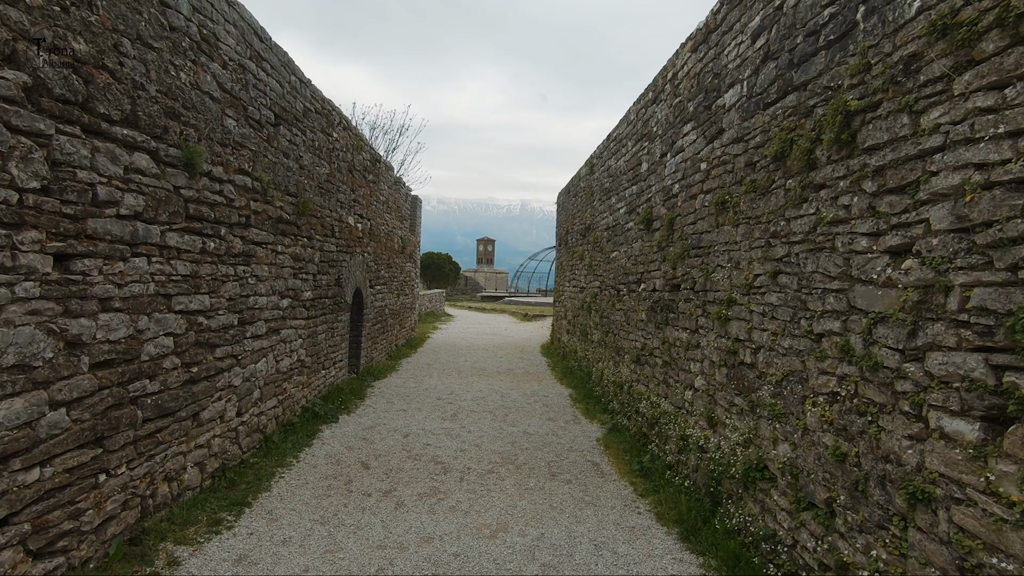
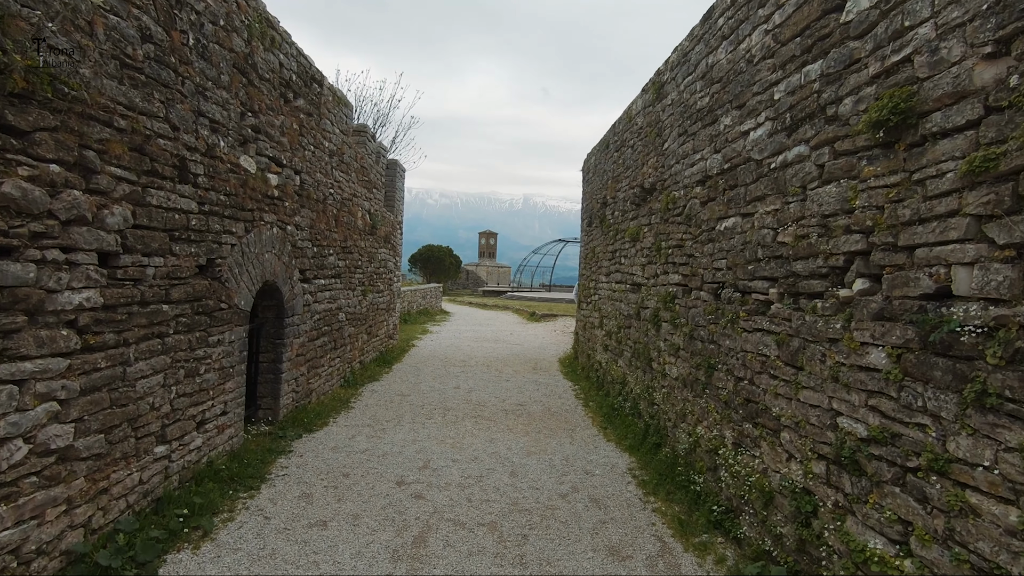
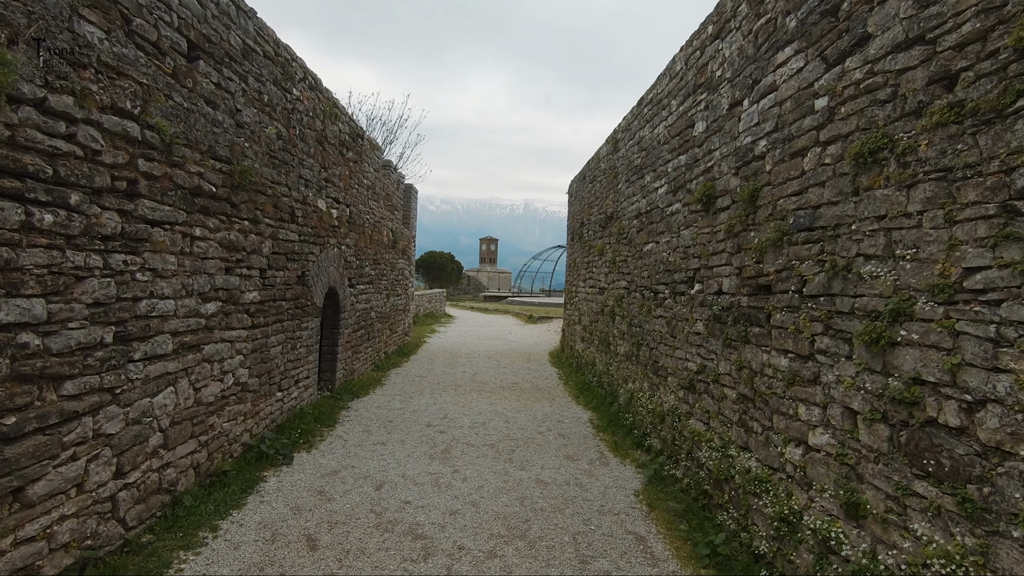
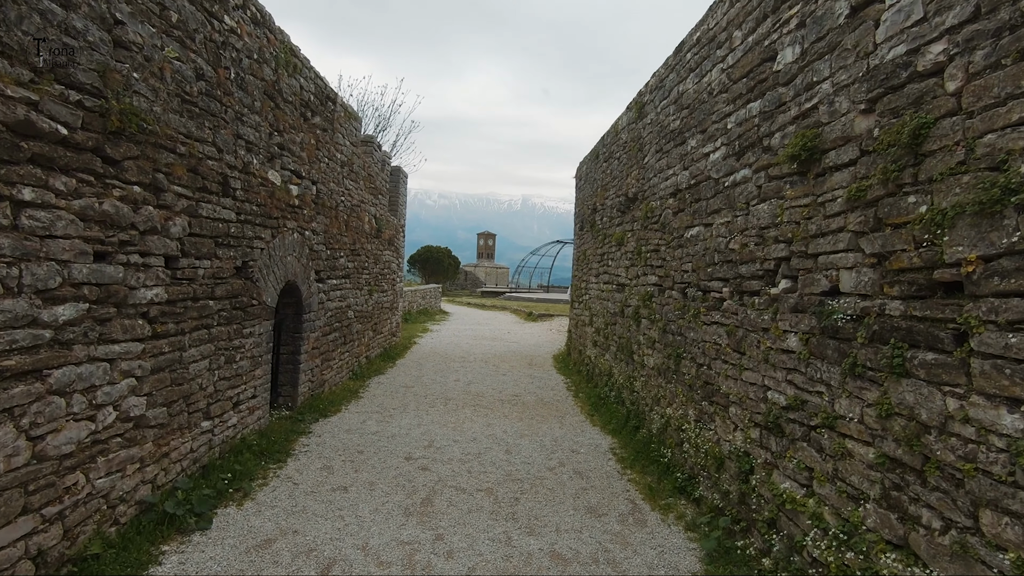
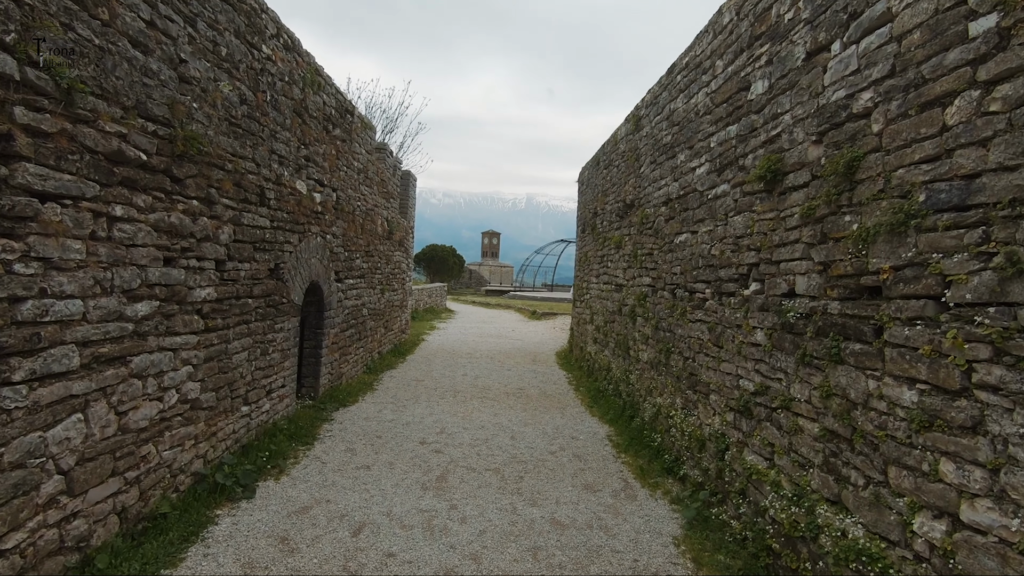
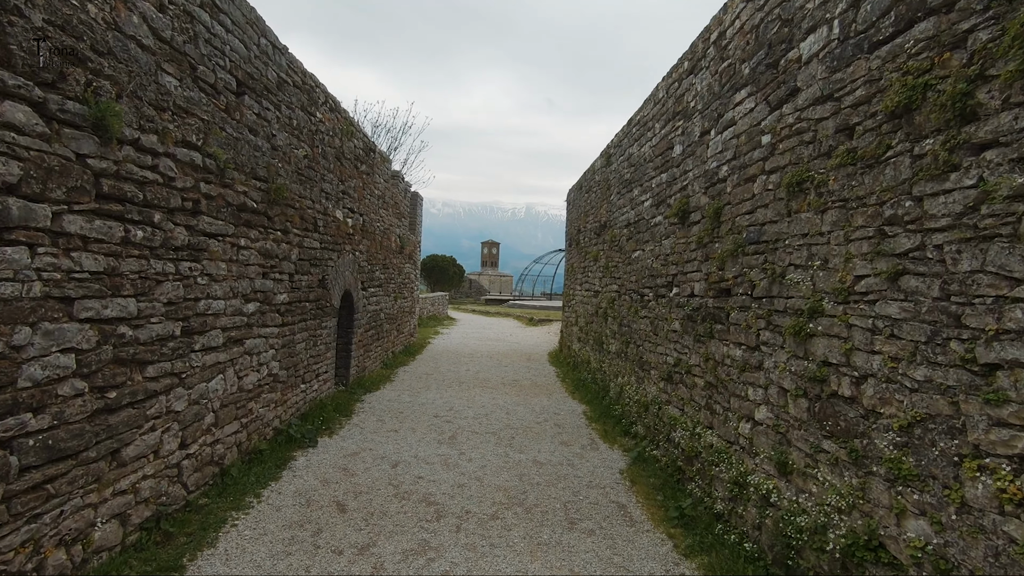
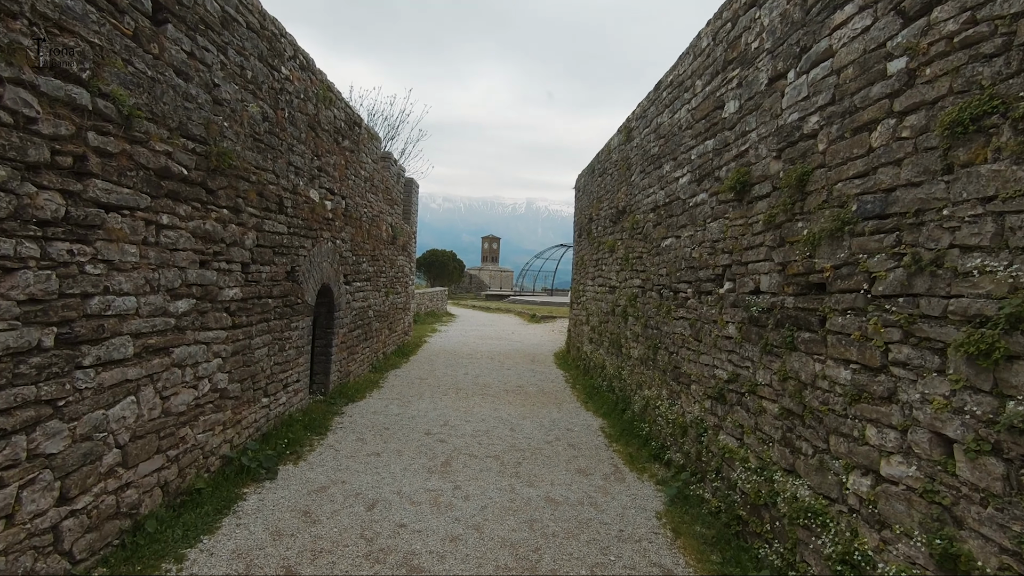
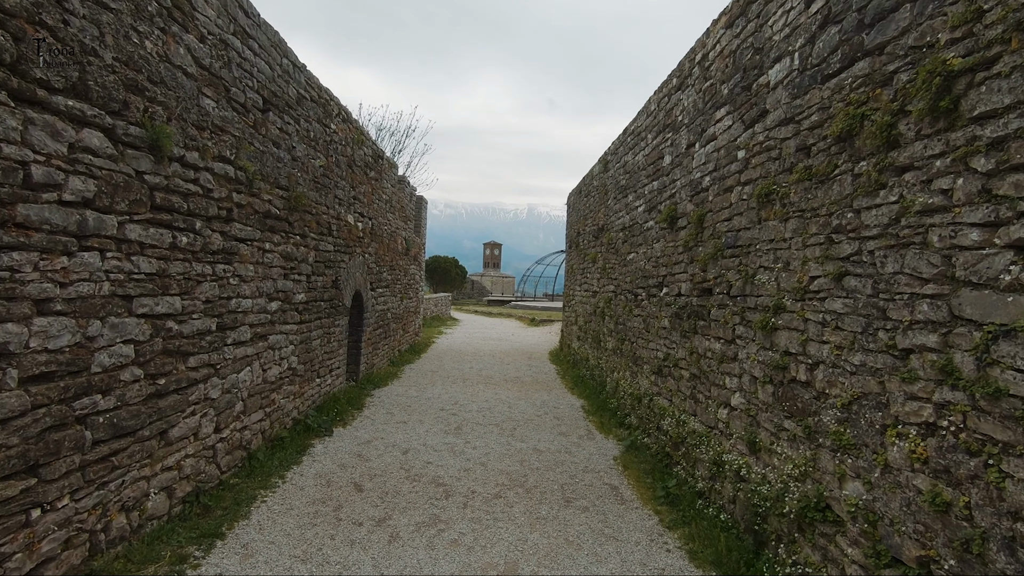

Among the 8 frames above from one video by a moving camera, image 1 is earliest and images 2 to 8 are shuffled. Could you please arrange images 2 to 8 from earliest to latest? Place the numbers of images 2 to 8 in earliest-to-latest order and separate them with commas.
8, 6, 3, 7, 5, 4, 2
